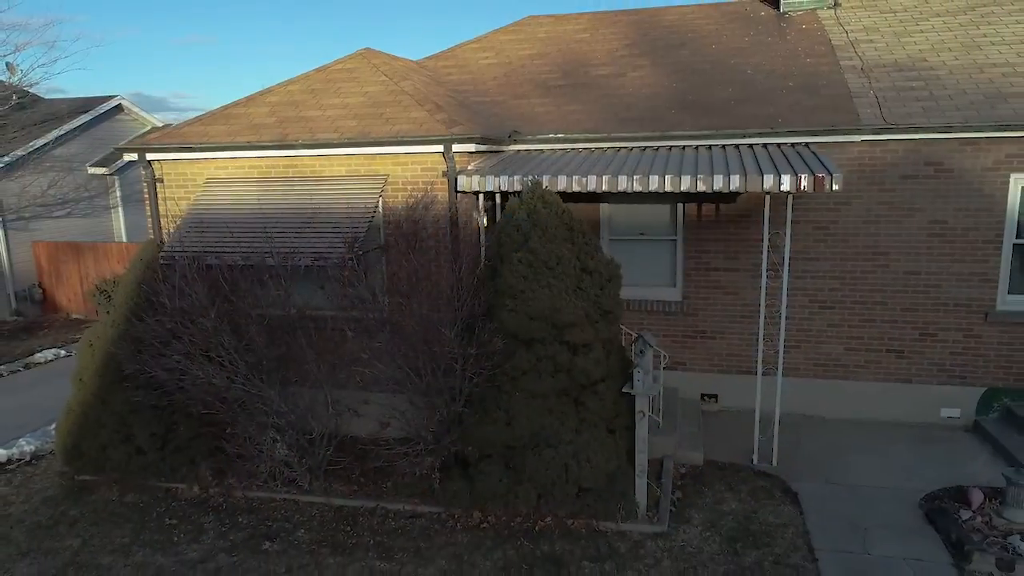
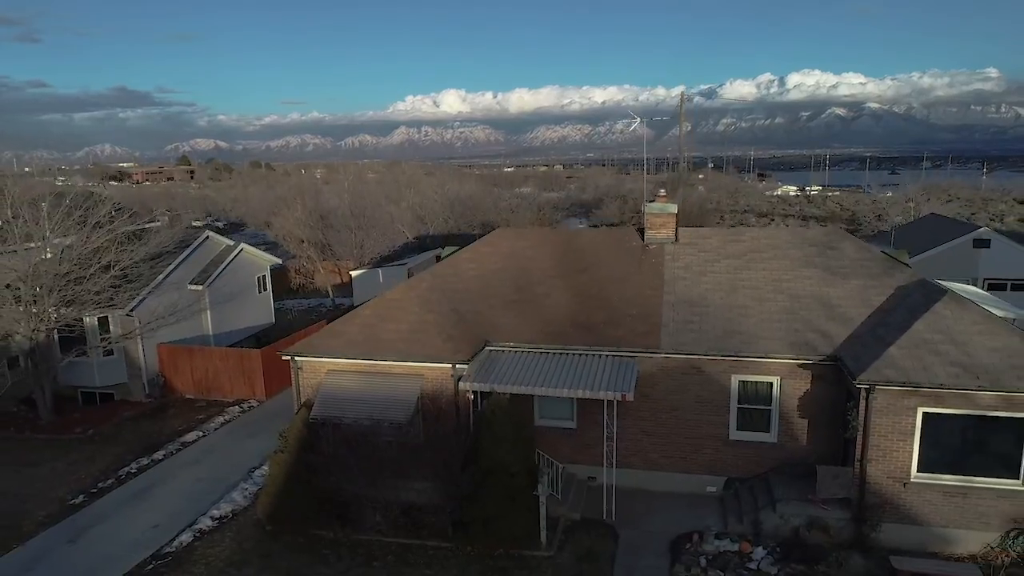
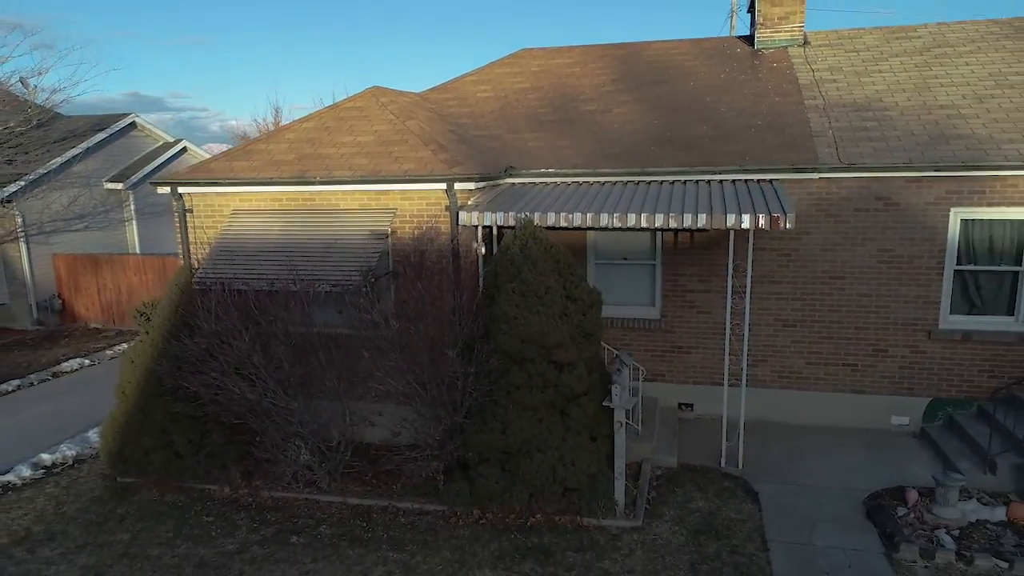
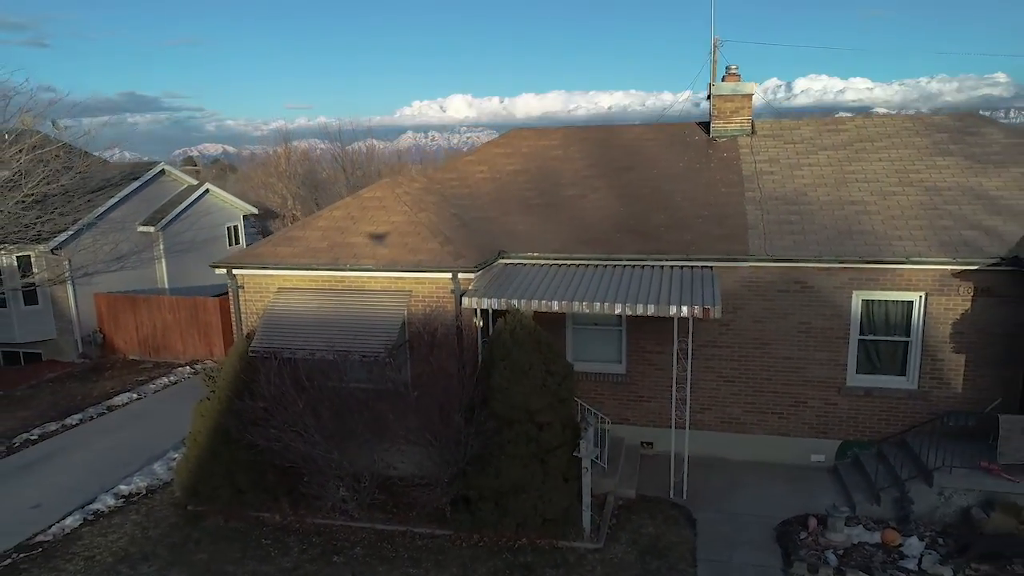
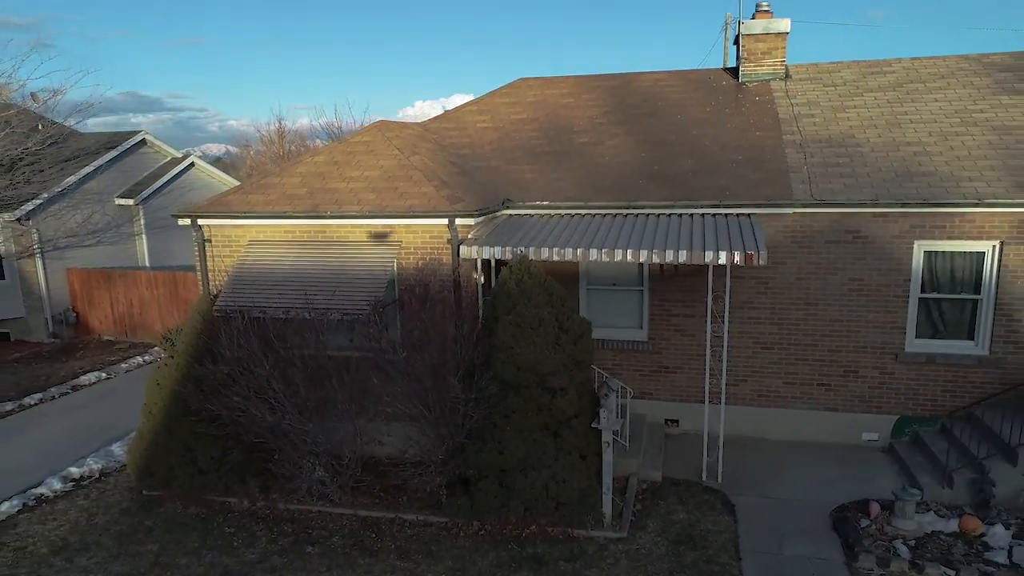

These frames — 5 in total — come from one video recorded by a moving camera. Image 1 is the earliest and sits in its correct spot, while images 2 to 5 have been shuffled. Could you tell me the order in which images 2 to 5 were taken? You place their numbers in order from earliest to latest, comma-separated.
3, 5, 4, 2
